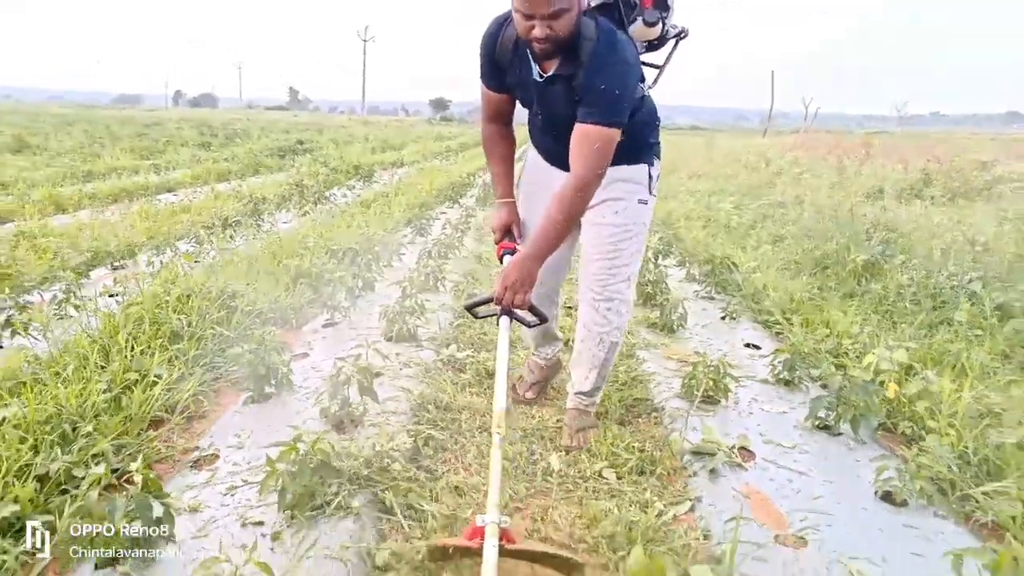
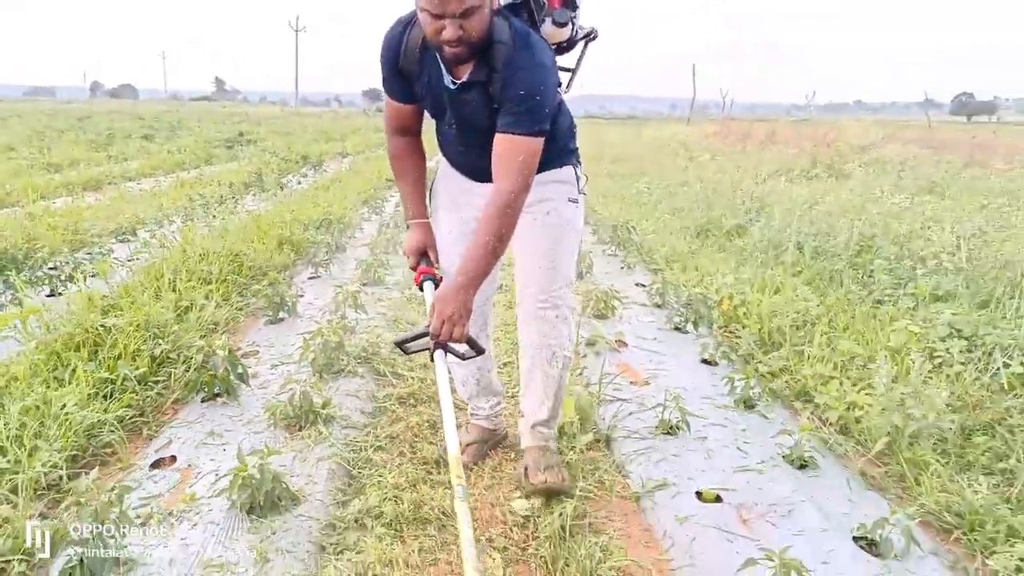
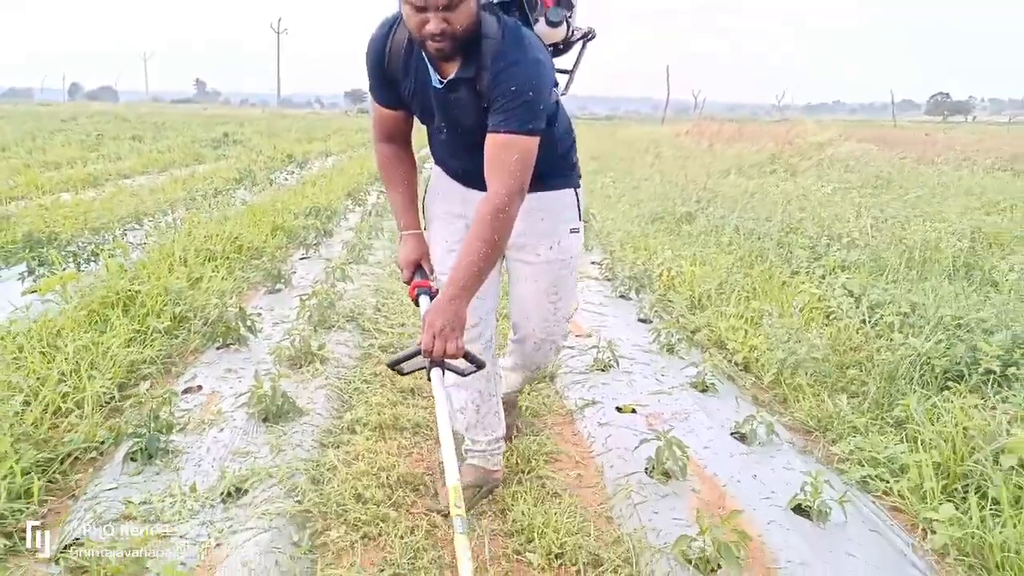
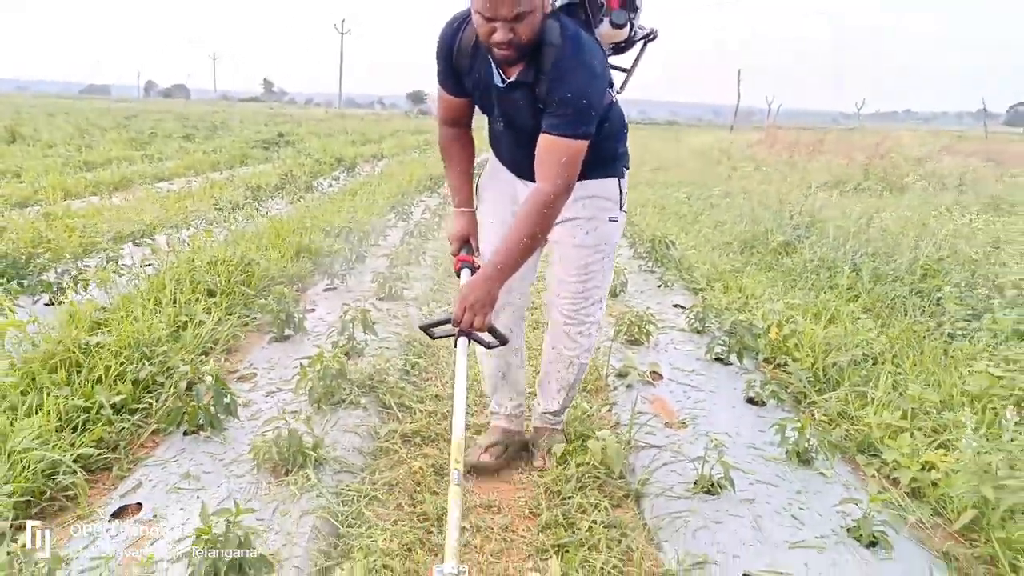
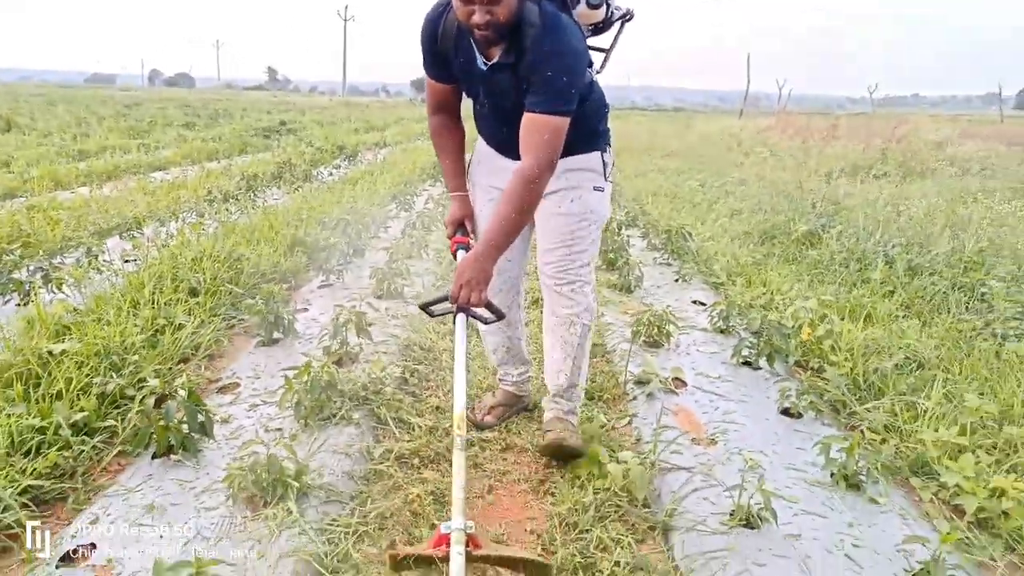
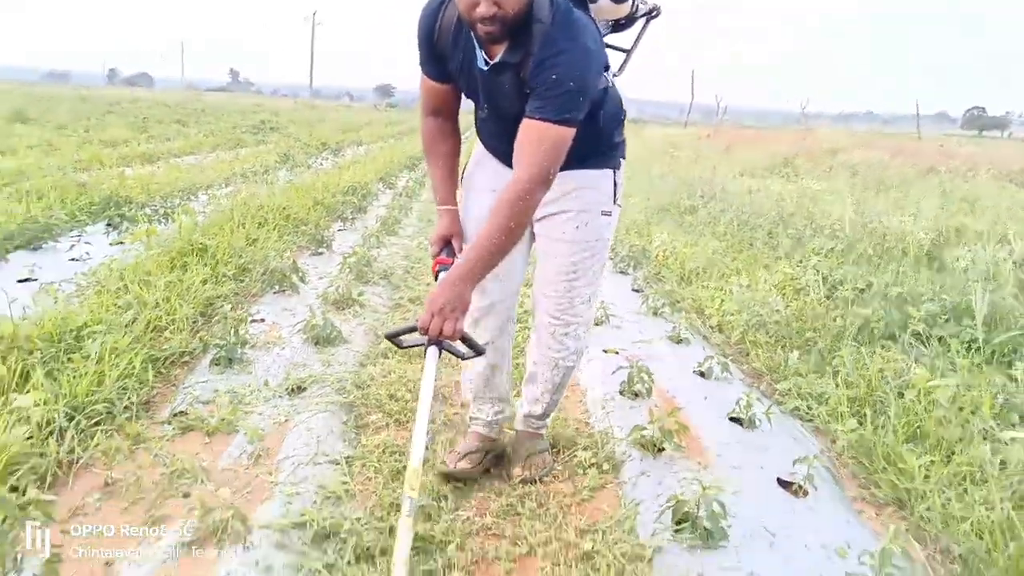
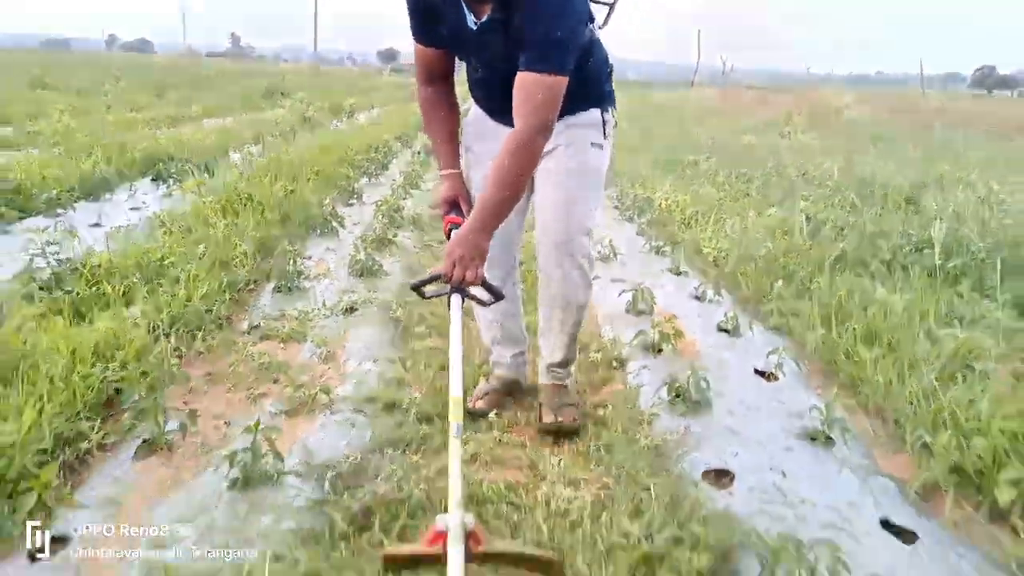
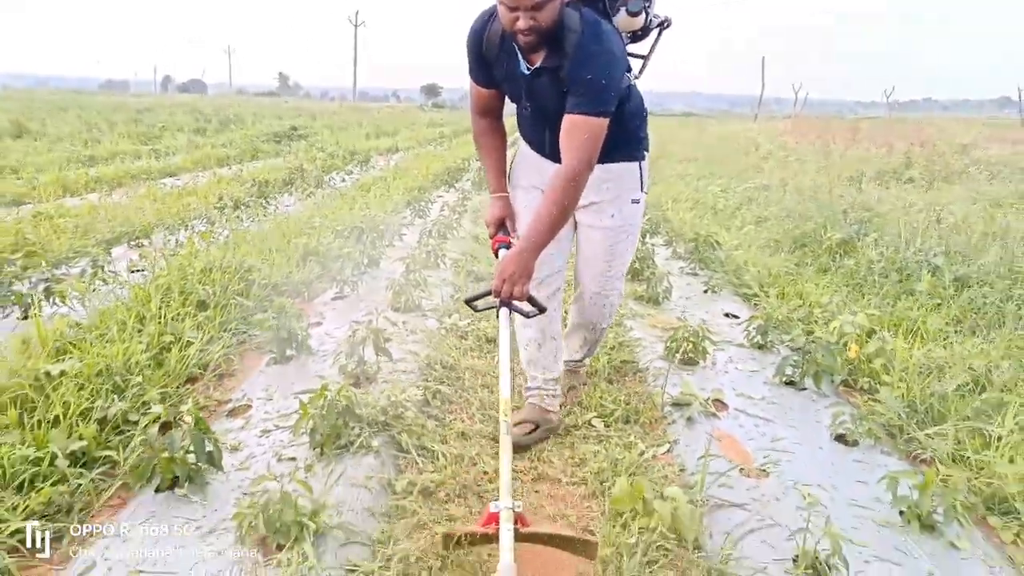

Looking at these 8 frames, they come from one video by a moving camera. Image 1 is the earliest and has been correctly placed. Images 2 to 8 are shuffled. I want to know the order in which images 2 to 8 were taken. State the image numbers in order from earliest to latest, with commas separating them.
8, 5, 4, 2, 3, 6, 7
